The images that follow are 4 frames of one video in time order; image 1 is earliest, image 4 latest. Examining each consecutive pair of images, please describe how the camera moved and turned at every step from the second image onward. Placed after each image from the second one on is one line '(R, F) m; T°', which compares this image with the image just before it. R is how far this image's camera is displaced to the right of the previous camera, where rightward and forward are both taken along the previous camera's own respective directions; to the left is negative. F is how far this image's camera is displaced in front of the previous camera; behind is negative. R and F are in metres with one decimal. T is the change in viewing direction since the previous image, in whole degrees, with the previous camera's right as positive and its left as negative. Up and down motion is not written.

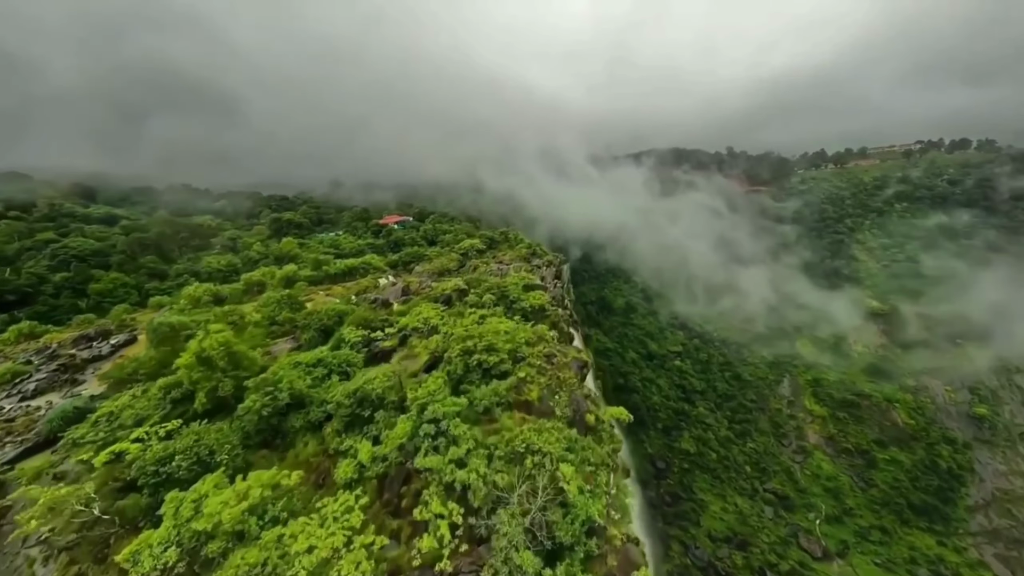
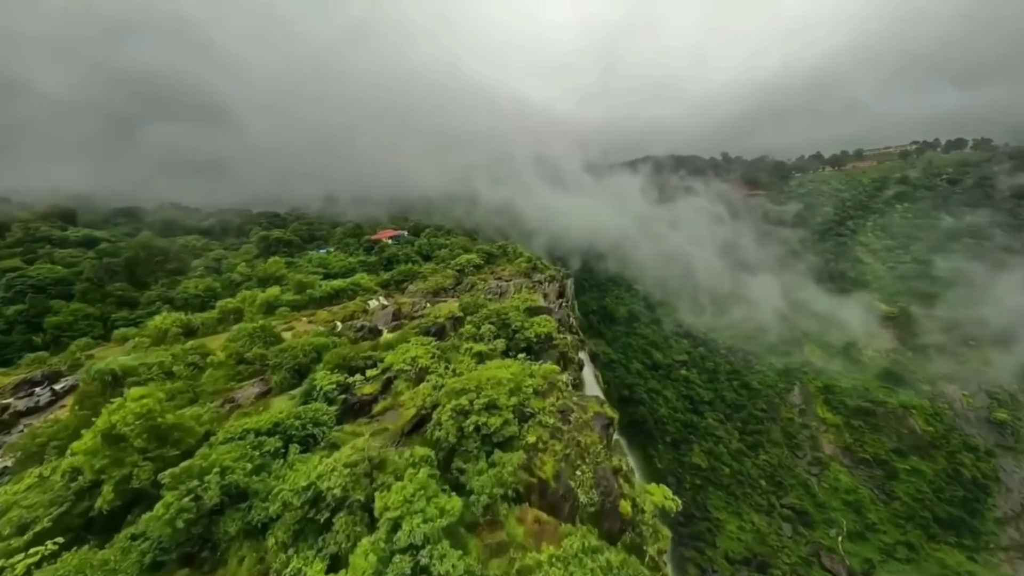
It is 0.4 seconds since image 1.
(0.0, +0.6) m; 0°
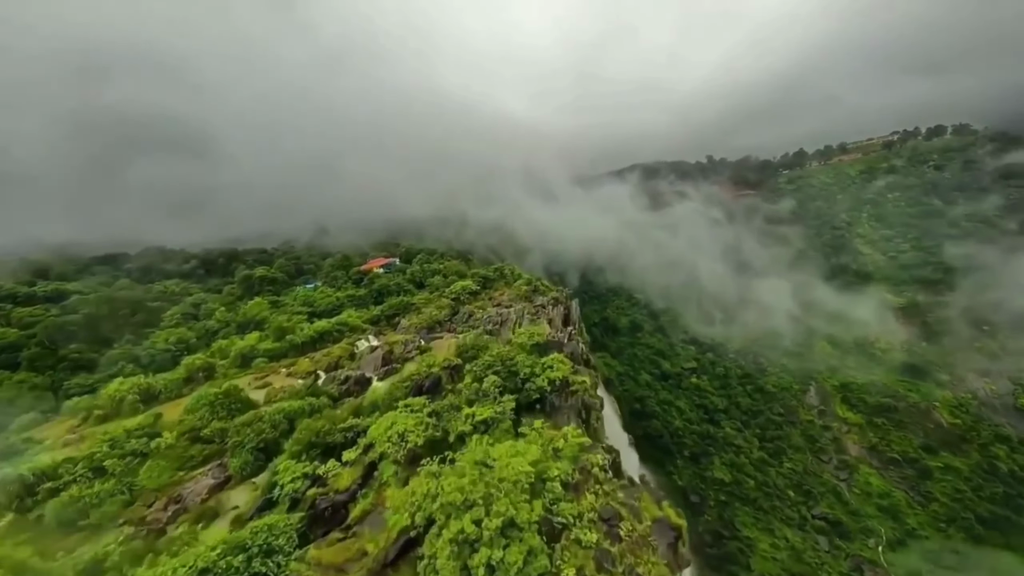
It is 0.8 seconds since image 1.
(-0.1, +0.7) m; +1°
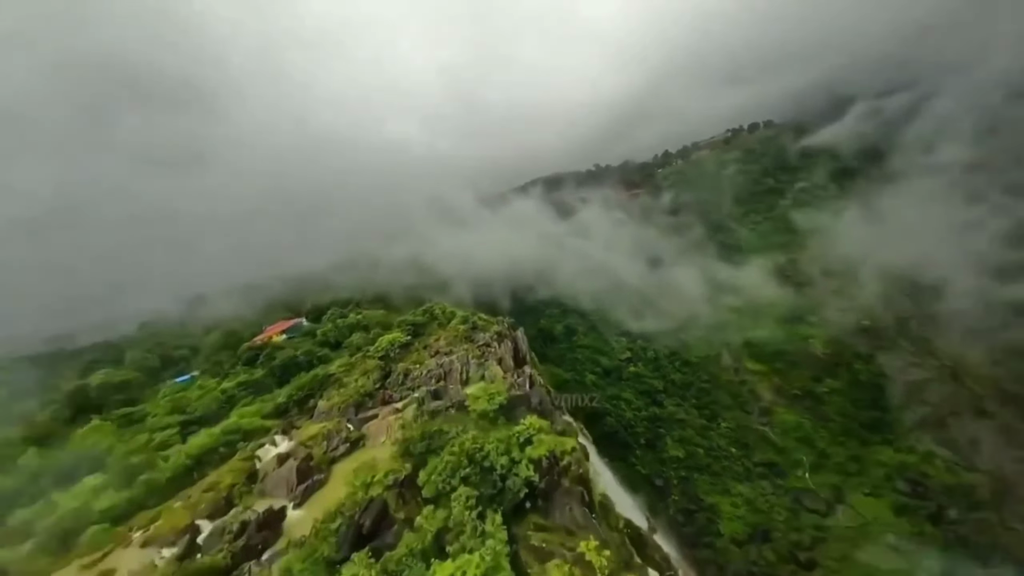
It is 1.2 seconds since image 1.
(-0.1, +0.8) m; +13°
